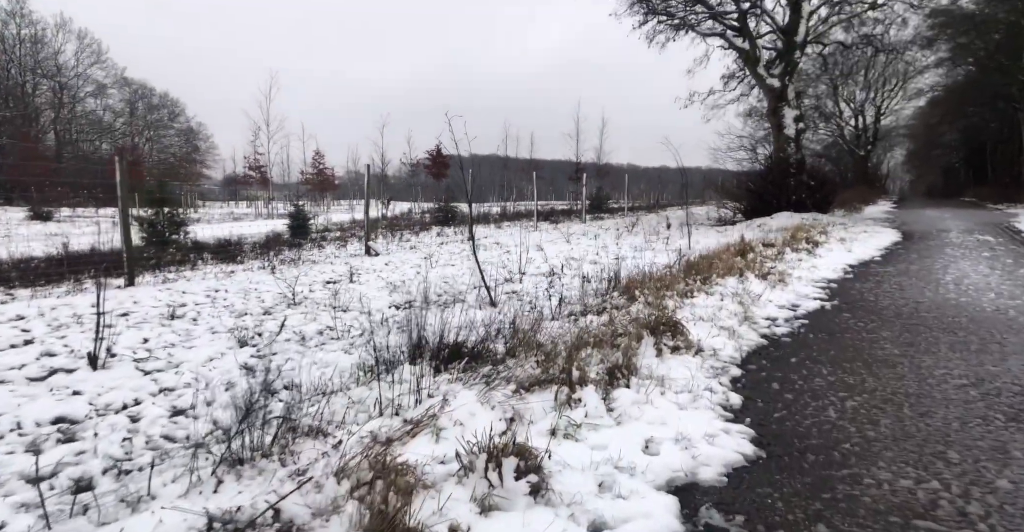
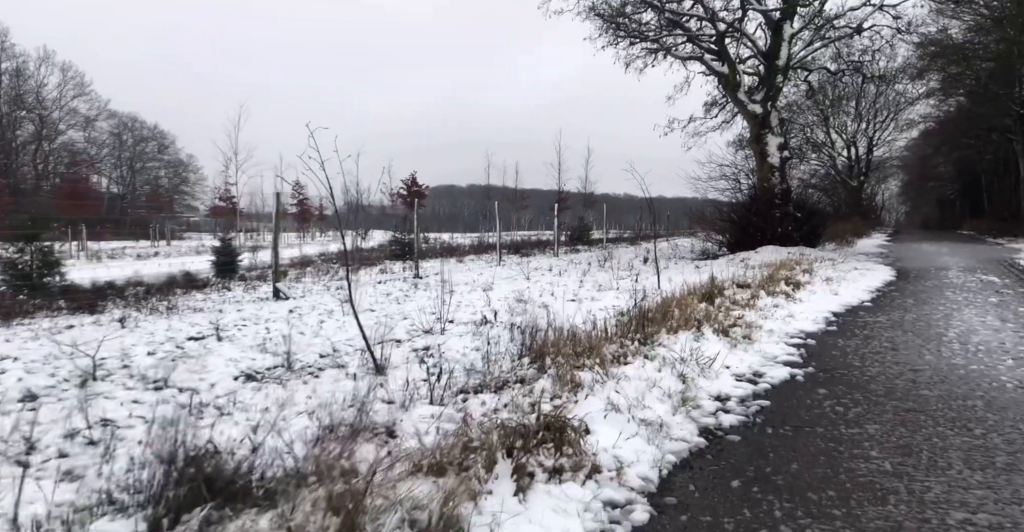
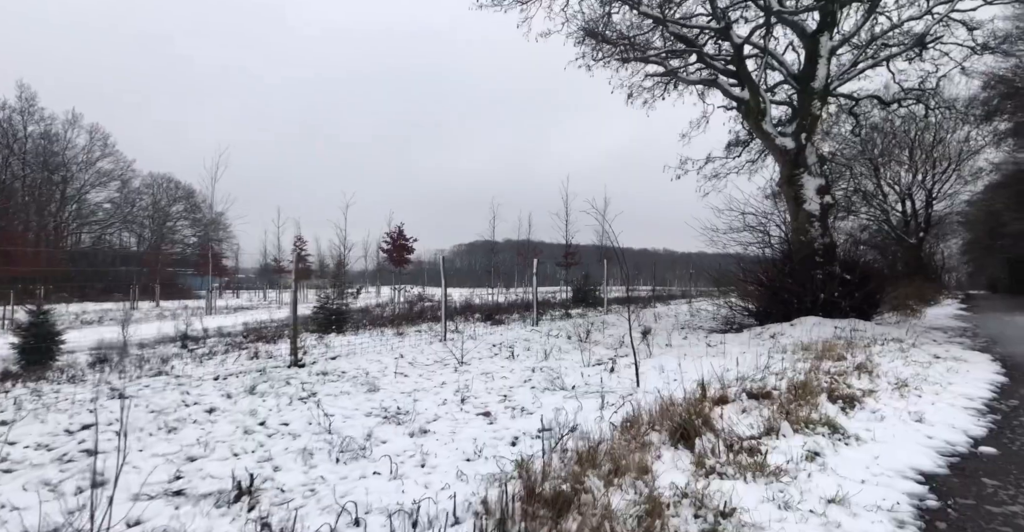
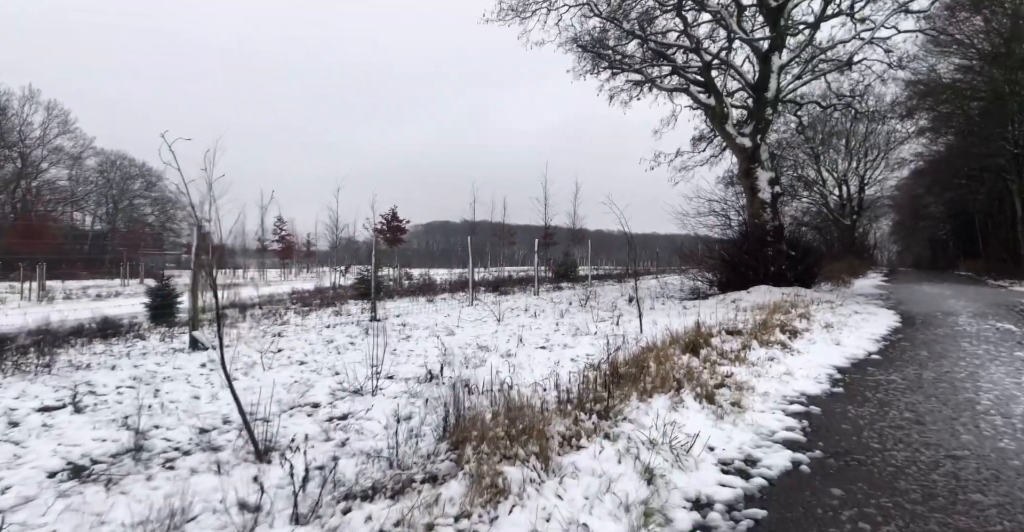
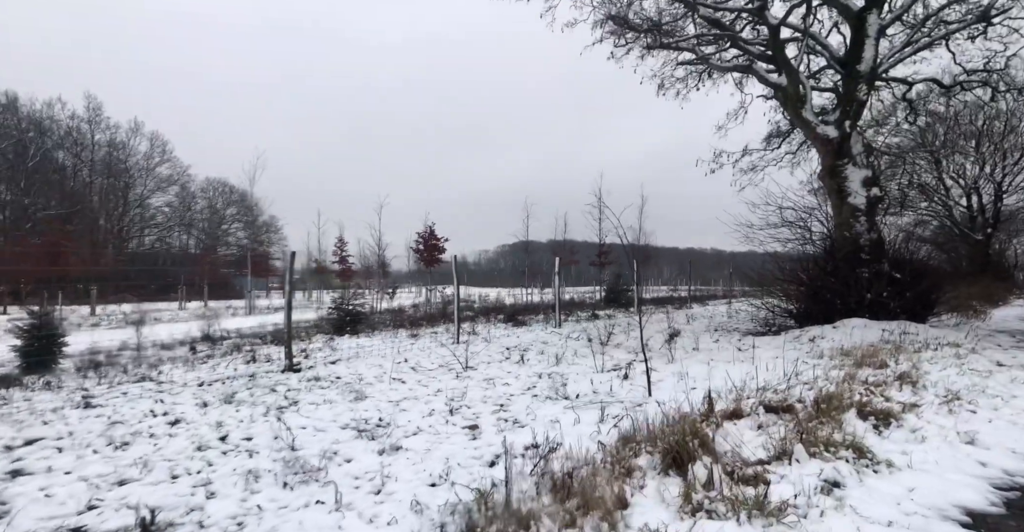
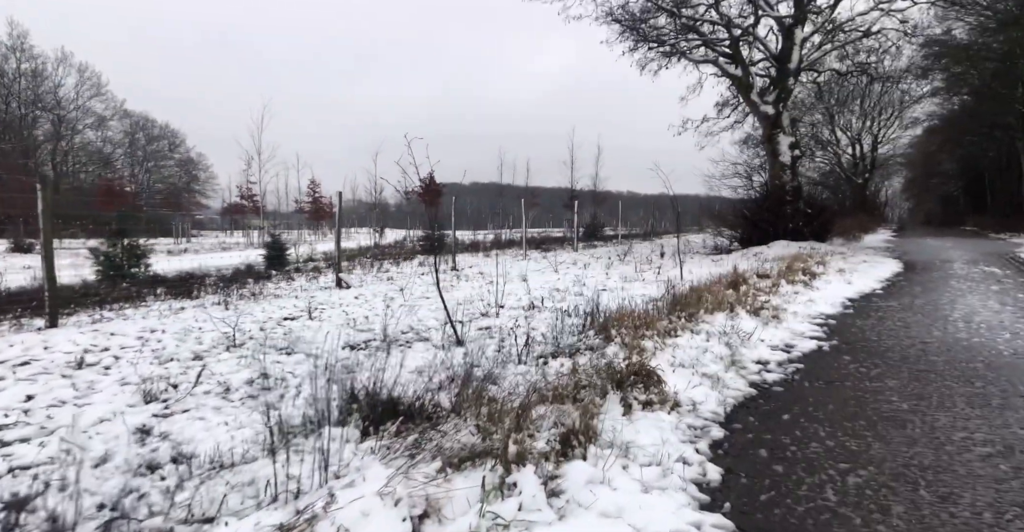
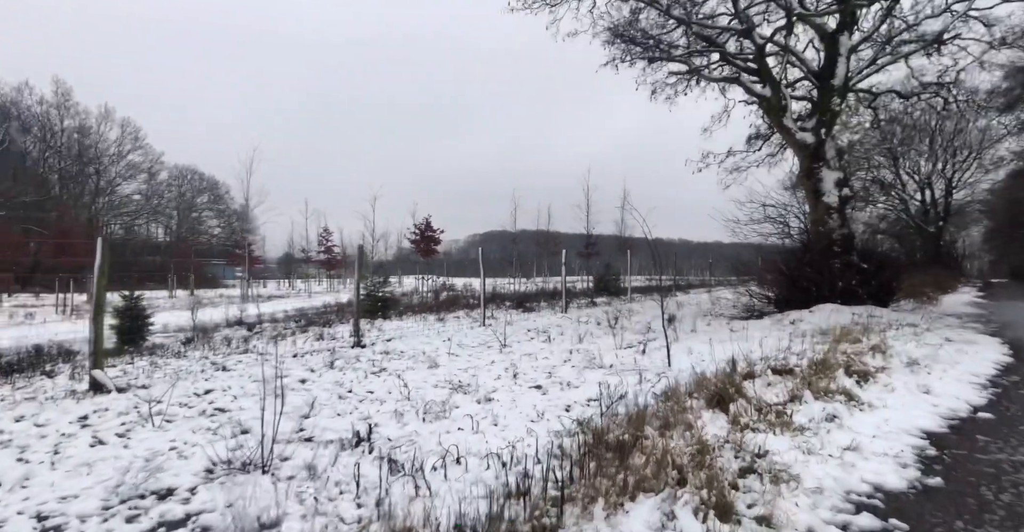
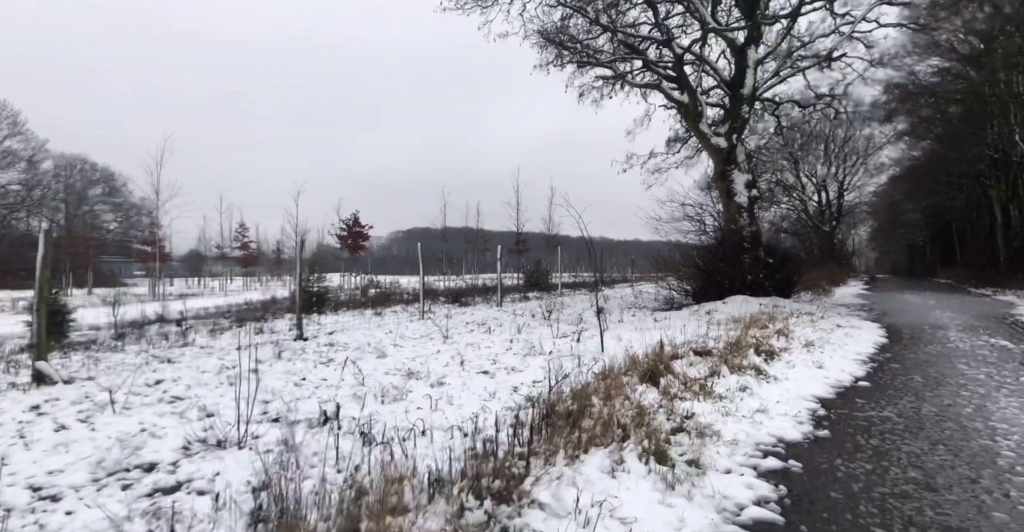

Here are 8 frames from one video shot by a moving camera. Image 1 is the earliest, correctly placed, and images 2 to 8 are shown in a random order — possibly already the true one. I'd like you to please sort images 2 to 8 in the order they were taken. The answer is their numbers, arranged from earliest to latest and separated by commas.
6, 2, 4, 8, 7, 3, 5
